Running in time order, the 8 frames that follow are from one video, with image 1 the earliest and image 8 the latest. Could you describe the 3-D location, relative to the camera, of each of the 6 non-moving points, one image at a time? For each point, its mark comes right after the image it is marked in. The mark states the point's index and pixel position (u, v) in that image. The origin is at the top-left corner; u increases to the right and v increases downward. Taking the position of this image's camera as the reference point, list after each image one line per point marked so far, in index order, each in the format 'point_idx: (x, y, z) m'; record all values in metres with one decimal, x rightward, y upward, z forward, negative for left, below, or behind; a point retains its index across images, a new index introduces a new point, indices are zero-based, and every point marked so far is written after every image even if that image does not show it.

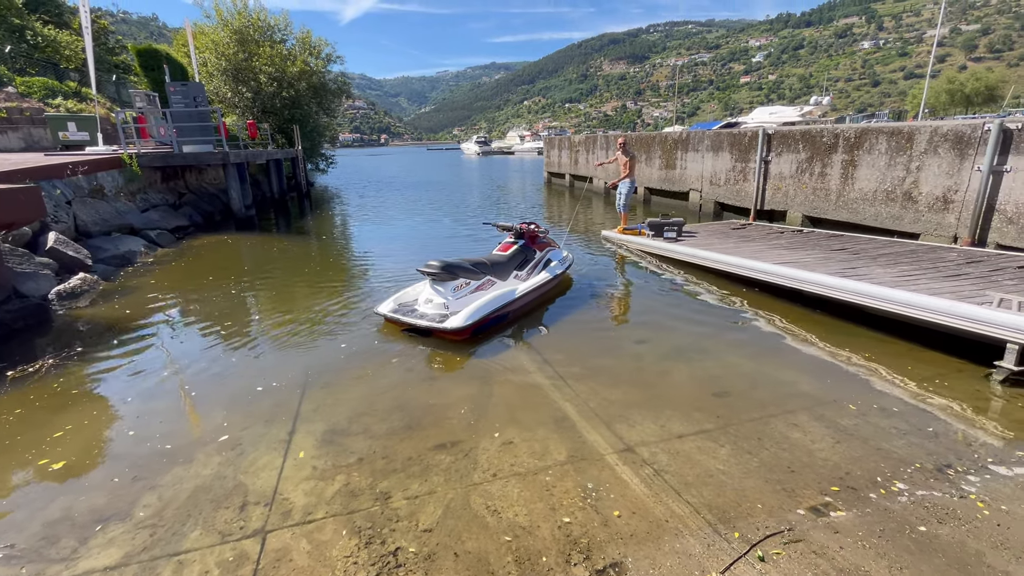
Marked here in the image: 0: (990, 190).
0: (+6.9, +1.4, +6.9) m
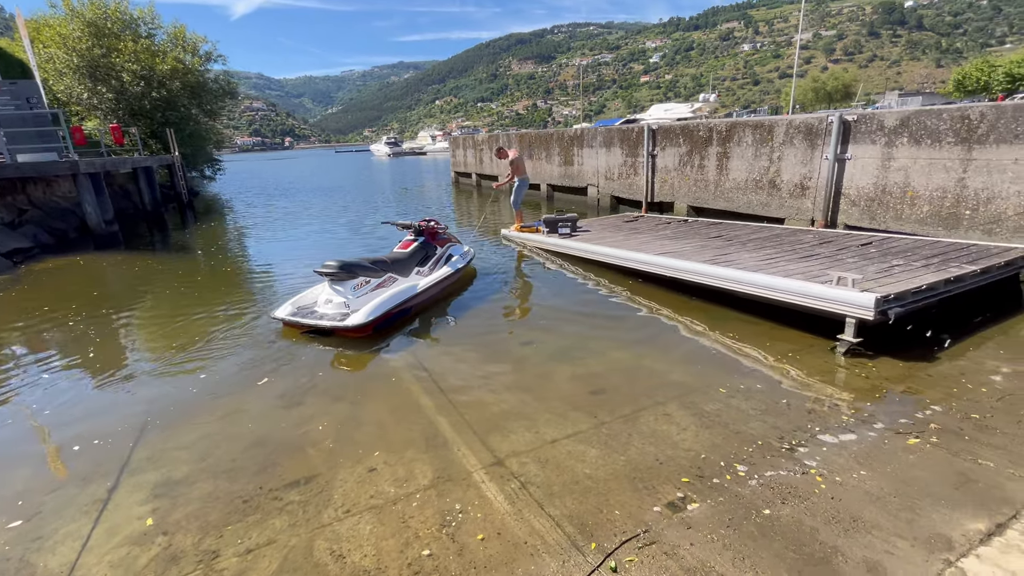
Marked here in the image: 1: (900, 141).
0: (+5.2, +1.8, +7.6) m
1: (+5.5, +2.1, +6.8) m
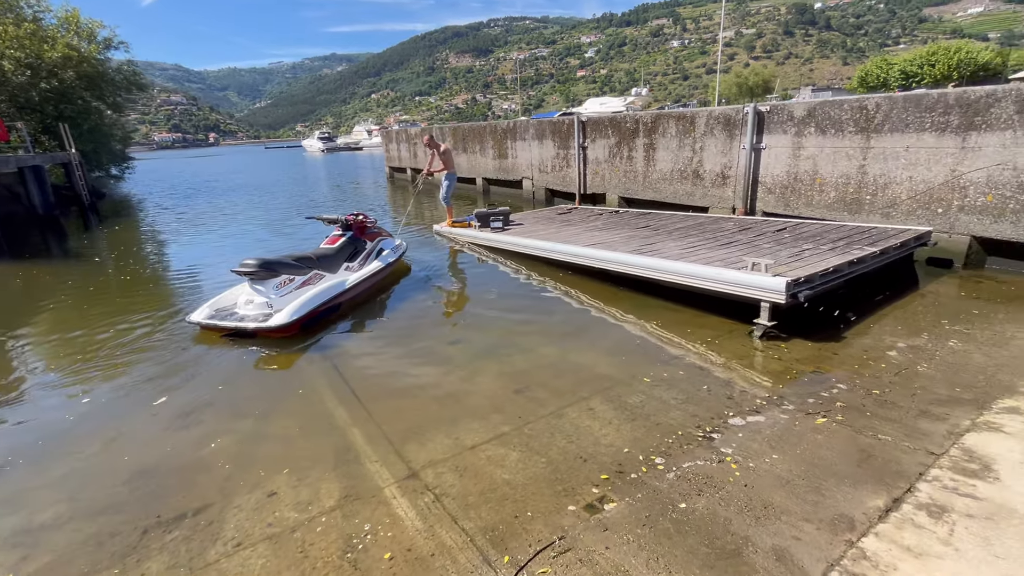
0: (+4.0, +2.0, +7.9) m
1: (+4.4, +2.4, +7.2) m
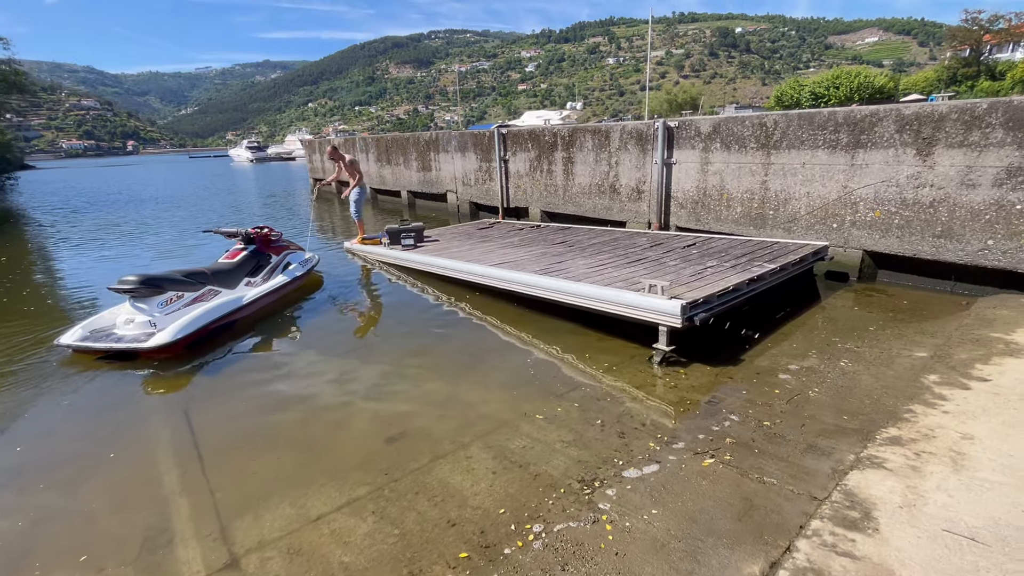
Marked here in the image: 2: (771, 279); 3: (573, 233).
0: (+2.5, +1.8, +7.9) m
1: (+3.1, +2.1, +7.2) m
2: (+2.8, +0.1, +5.2) m
3: (+1.1, +1.0, +8.3) m
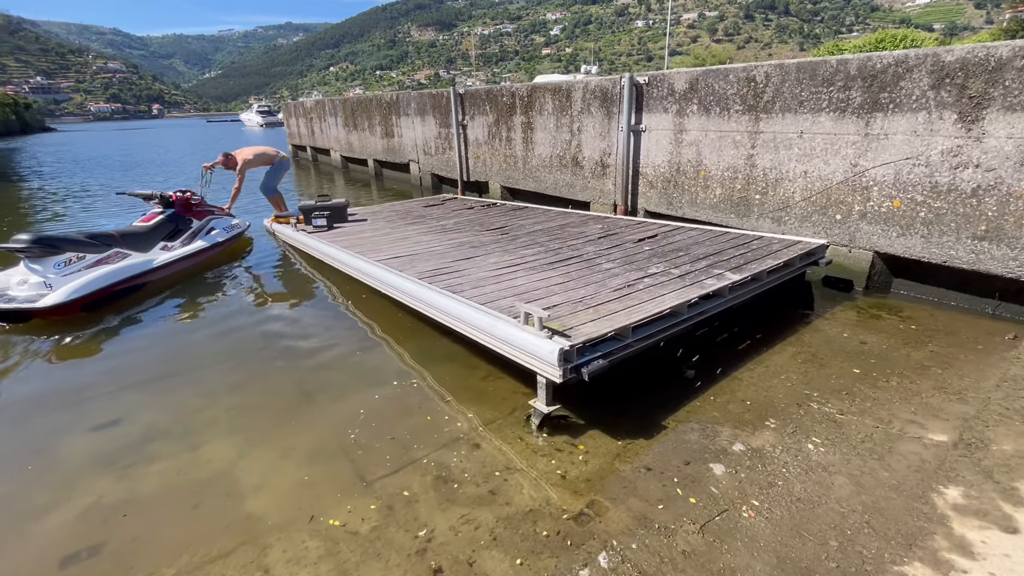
0: (+1.6, +1.8, +6.4) m
1: (+2.1, +2.1, +5.6) m
2: (+1.7, -0.1, +3.7) m
3: (+0.1, +1.0, +6.9) m
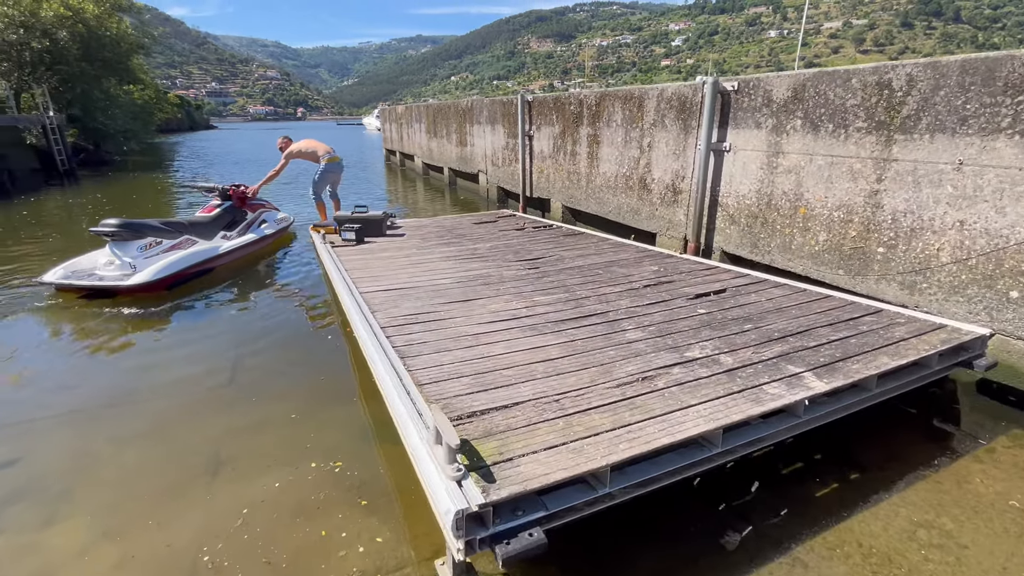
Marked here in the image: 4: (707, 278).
0: (+2.1, +1.2, +5.0) m
1: (+2.5, +1.4, +4.2) m
2: (+1.5, -0.6, +2.4) m
3: (+0.7, +0.5, +5.8) m
4: (+1.7, +0.1, +4.3) m
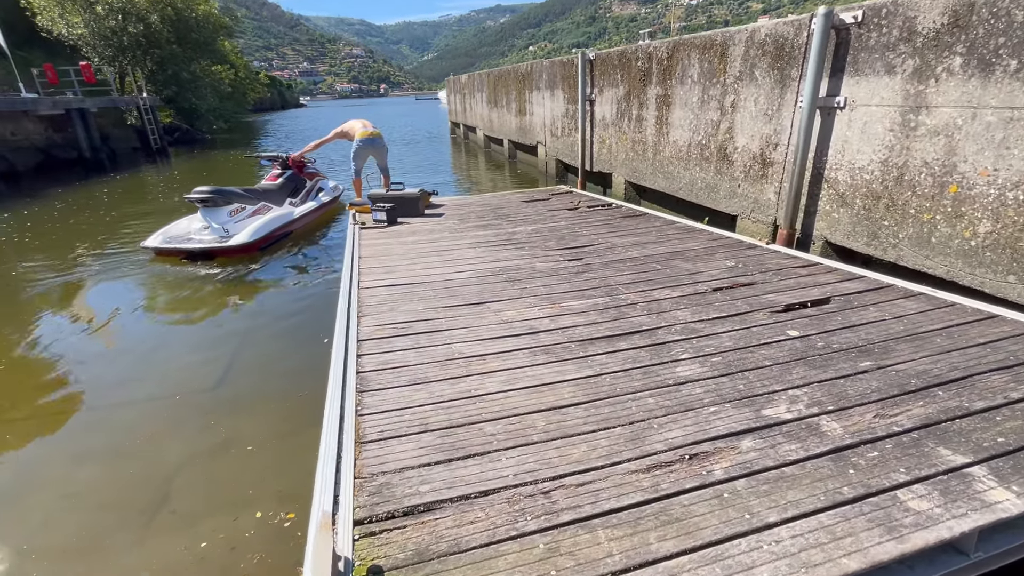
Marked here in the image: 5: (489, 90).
0: (+2.4, +1.2, +3.8) m
1: (+2.7, +1.4, +2.9) m
2: (+1.4, -0.7, +1.4) m
3: (+1.1, +0.6, +4.9) m
4: (+1.9, +0.1, +3.2) m
5: (-0.6, +5.5, +13.3) m
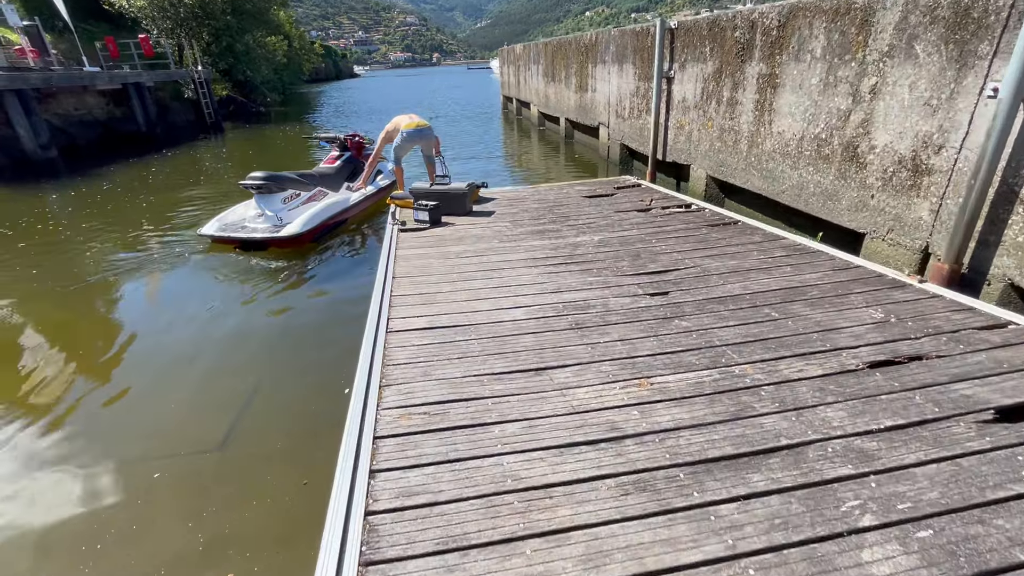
0: (+2.9, +0.8, +2.7) m
1: (+3.0, +1.0, +1.8) m
2: (+1.6, -1.2, +0.5) m
3: (+1.7, +0.3, +3.9) m
4: (+2.3, -0.3, +2.2) m
5: (+0.9, +5.8, +12.2) m
